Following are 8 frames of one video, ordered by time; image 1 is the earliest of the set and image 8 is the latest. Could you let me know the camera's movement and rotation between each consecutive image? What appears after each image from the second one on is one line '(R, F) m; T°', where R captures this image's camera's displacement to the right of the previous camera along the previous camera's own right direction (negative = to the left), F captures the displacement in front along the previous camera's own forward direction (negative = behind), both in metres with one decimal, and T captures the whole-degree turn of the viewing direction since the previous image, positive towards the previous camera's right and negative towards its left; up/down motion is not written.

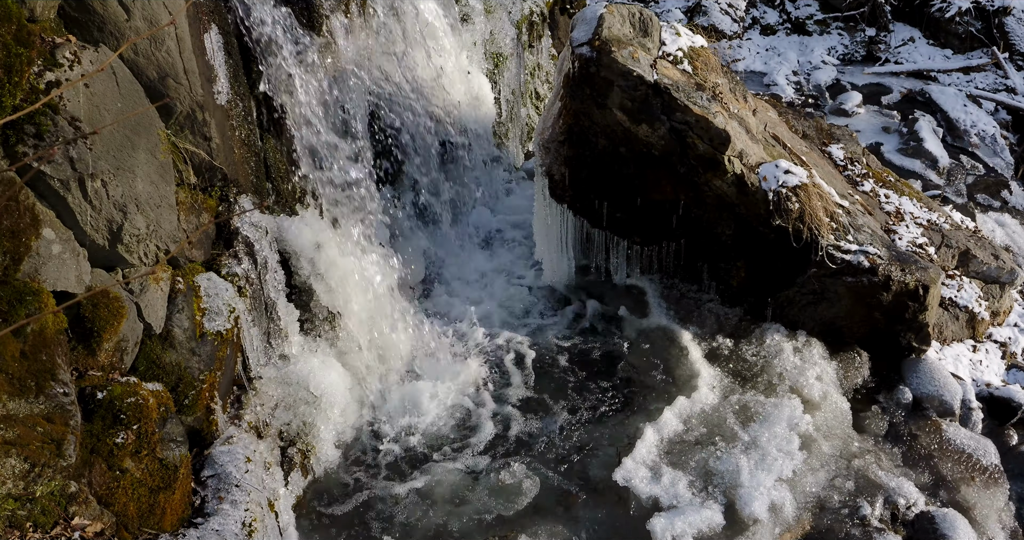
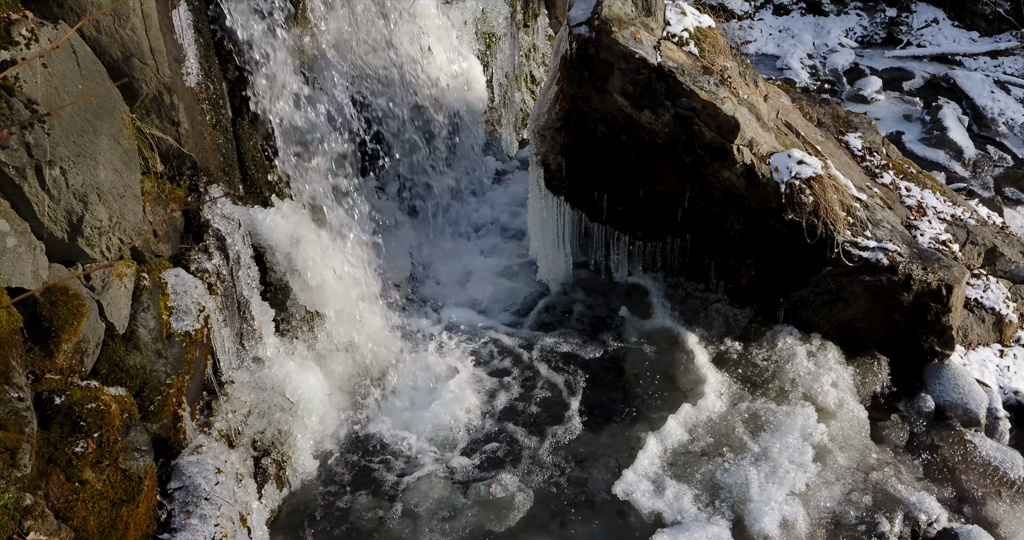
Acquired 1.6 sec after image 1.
(0.0, +0.4) m; +1°
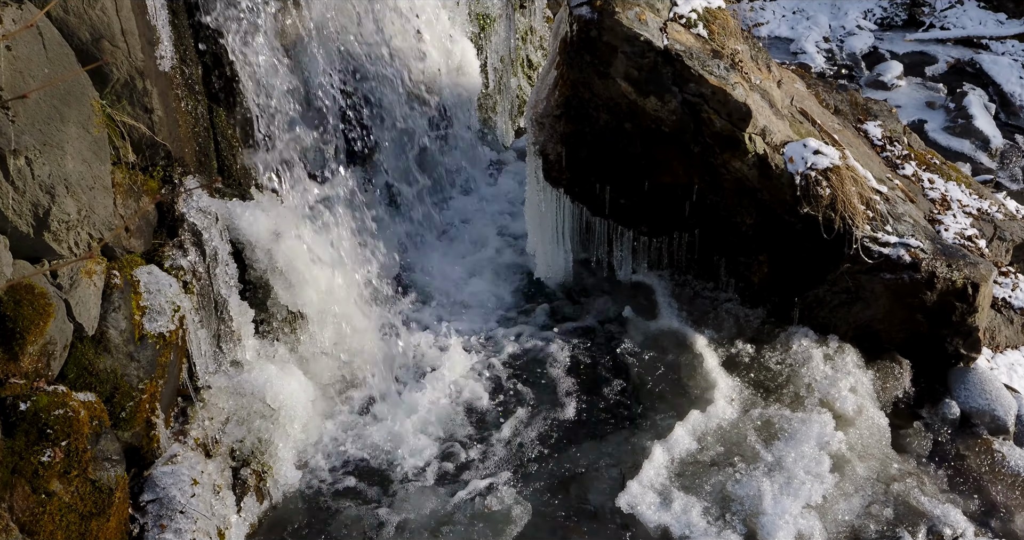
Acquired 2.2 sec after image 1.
(0.0, +0.3) m; 0°
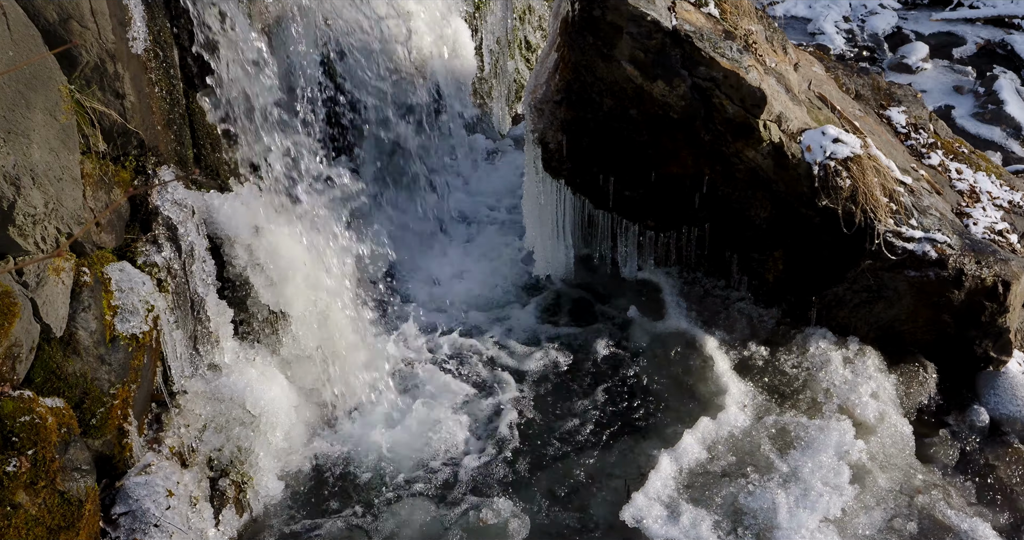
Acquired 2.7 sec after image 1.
(0.0, +0.3) m; 0°
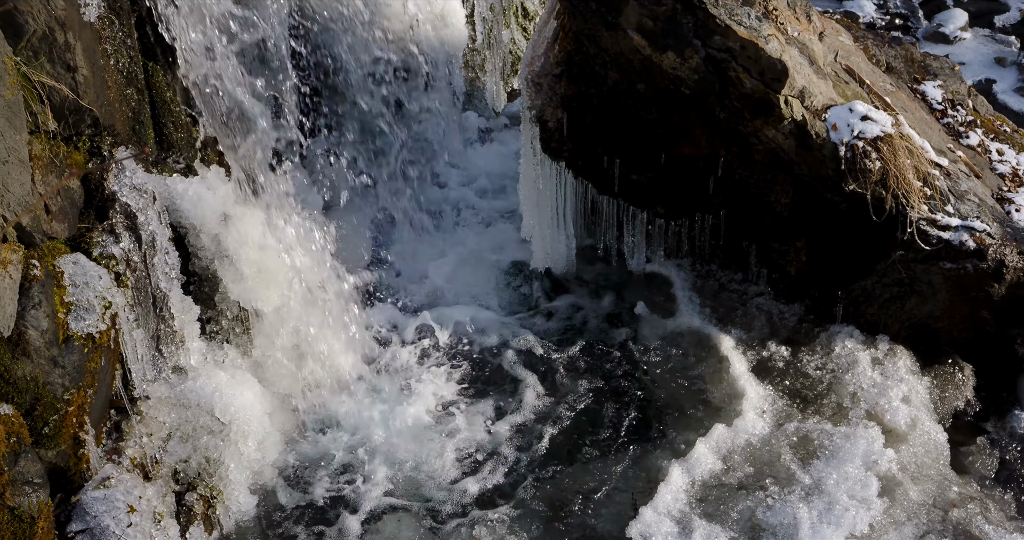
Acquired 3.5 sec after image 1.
(0.0, +0.4) m; +1°
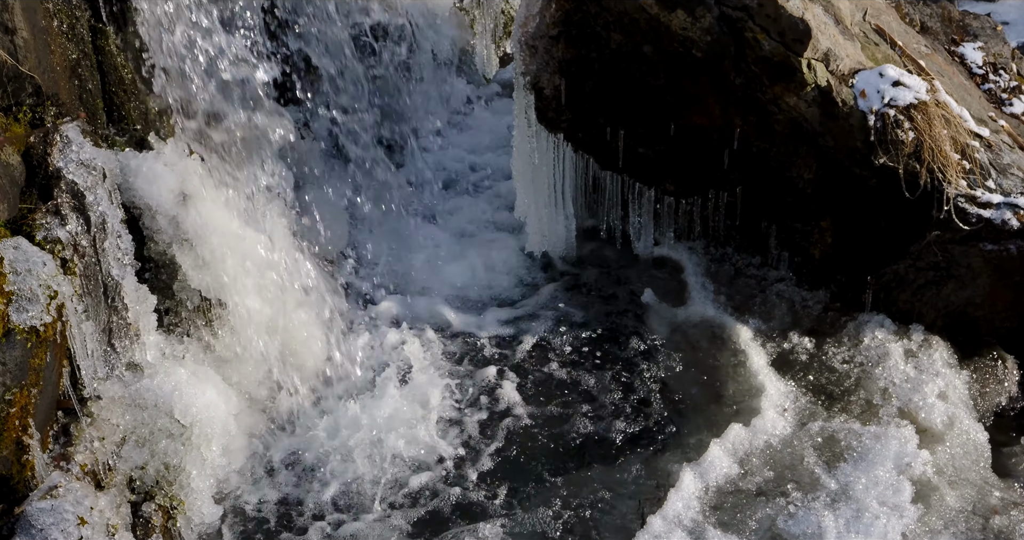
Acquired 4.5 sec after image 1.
(0.0, +0.4) m; +1°
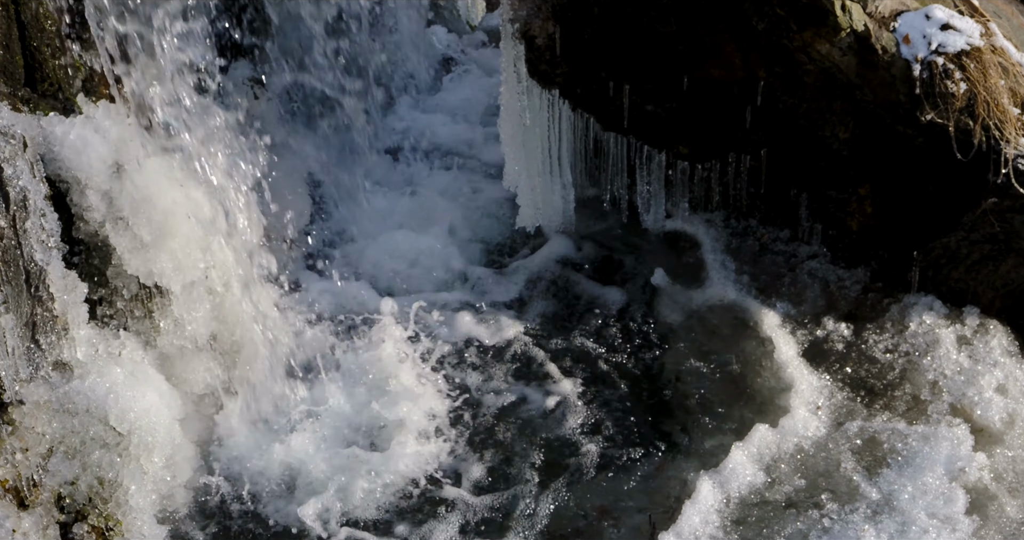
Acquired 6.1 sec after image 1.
(0.0, +0.5) m; 0°
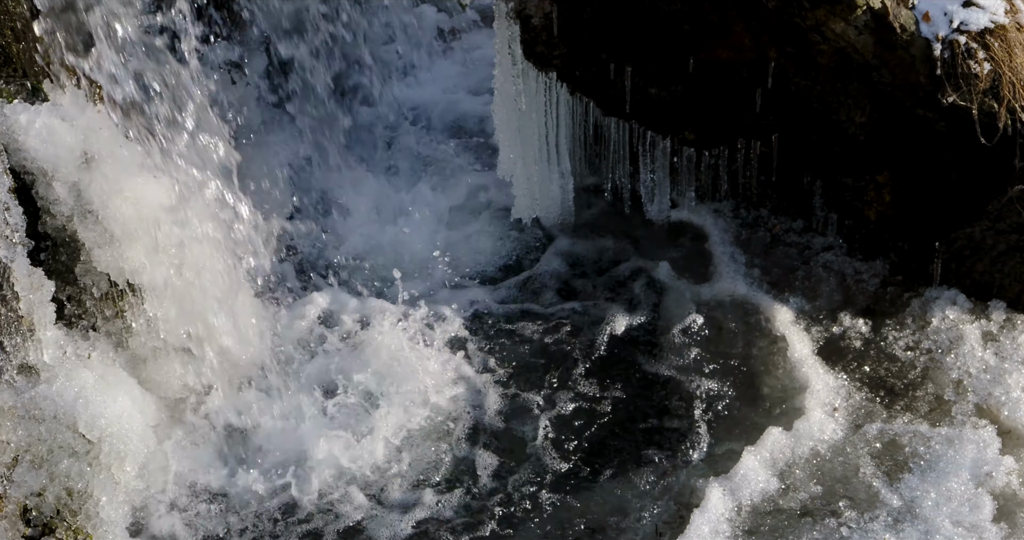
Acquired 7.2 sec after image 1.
(0.0, +0.2) m; 0°
